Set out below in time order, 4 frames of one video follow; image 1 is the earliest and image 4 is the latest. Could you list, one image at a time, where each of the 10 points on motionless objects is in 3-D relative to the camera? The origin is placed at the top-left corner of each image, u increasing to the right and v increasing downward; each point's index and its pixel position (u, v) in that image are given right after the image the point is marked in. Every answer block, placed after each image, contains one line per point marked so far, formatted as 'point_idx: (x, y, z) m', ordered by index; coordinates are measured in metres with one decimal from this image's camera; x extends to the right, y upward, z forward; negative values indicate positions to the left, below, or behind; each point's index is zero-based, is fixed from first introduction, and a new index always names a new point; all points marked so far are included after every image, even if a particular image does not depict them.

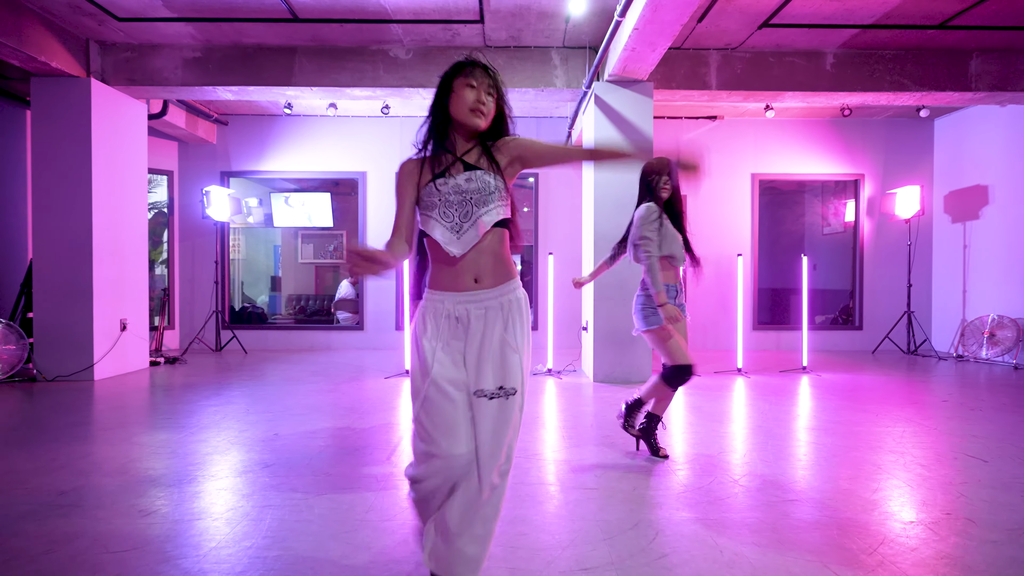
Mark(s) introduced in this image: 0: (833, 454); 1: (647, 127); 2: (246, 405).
0: (+2.1, -1.1, +3.8) m
1: (+1.2, +1.4, +5.2) m
2: (-2.2, -1.0, +4.8) m
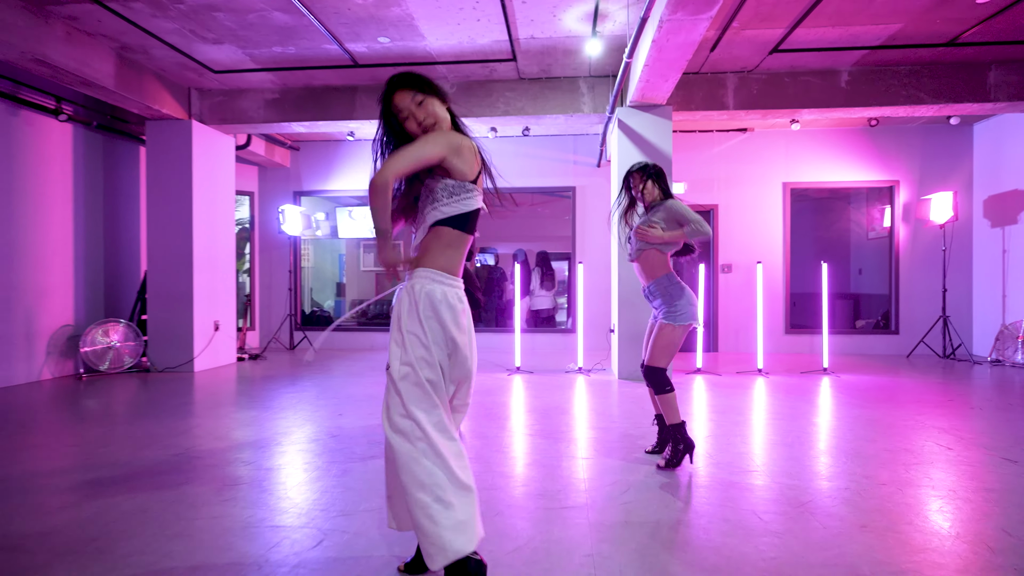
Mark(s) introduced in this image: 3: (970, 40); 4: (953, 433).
0: (+2.3, -1.1, +4.2) m
1: (+1.5, +1.4, +5.7) m
2: (-1.9, -1.0, +5.6) m
3: (+4.1, +2.2, +5.2) m
4: (+3.4, -1.1, +4.5) m
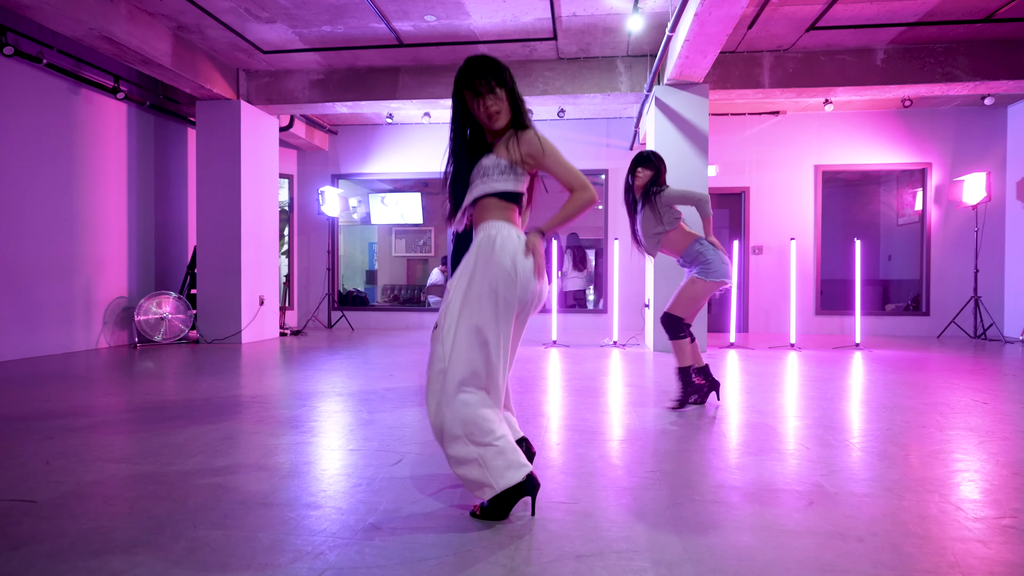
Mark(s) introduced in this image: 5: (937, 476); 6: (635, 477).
0: (+2.6, -0.9, +4.3) m
1: (+1.9, +1.6, +5.8) m
2: (-1.5, -0.8, +5.9) m
3: (+4.5, +2.5, +5.3) m
4: (+3.7, -0.9, +4.5) m
5: (+1.8, -0.8, +2.5) m
6: (+0.5, -0.8, +2.5) m
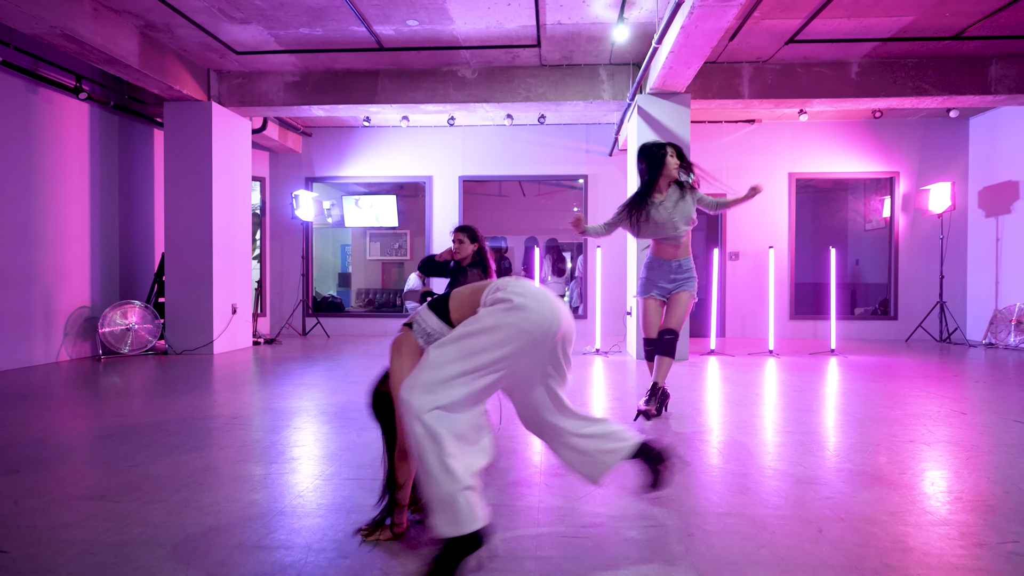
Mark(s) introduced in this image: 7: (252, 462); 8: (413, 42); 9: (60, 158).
0: (+2.5, -1.0, +4.4) m
1: (+1.7, +1.6, +5.8) m
2: (-1.7, -0.9, +5.7) m
3: (+4.4, +2.4, +5.5) m
4: (+3.6, -1.0, +4.7) m
5: (+1.8, -0.9, +2.5) m
6: (+0.5, -0.9, +2.4) m
7: (-1.2, -0.8, +2.9) m
8: (-0.9, +2.3, +5.5) m
9: (-4.5, +1.3, +5.8) m
